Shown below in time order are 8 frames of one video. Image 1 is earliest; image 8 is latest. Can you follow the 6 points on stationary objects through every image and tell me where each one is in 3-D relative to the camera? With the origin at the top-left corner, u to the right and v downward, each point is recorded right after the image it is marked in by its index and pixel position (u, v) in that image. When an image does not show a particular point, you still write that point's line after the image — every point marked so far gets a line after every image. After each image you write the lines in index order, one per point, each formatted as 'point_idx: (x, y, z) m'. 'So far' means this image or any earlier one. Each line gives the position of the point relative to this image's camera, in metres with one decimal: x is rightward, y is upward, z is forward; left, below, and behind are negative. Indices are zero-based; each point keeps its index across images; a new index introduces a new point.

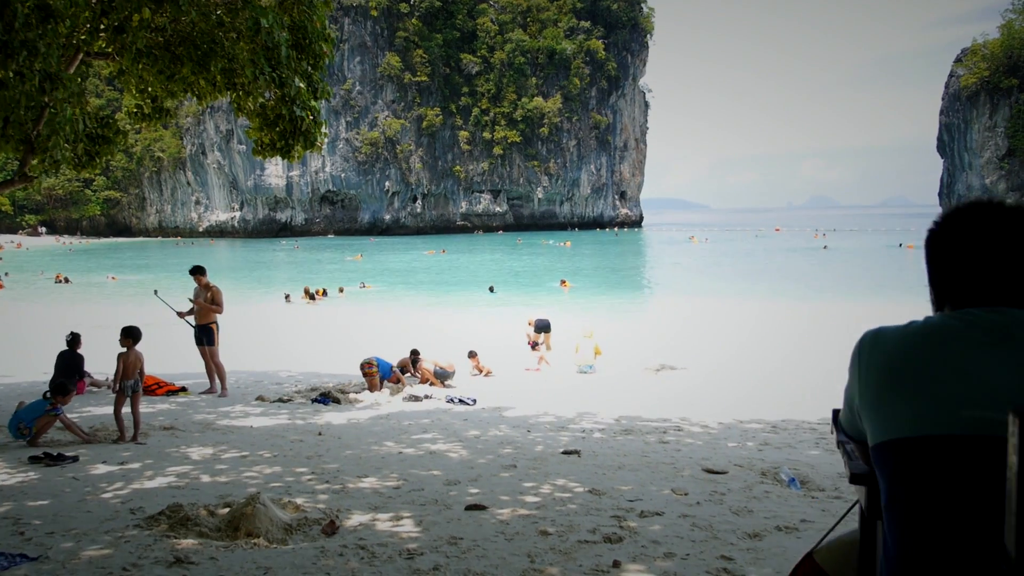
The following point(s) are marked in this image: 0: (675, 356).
0: (+2.4, -1.0, +12.6) m
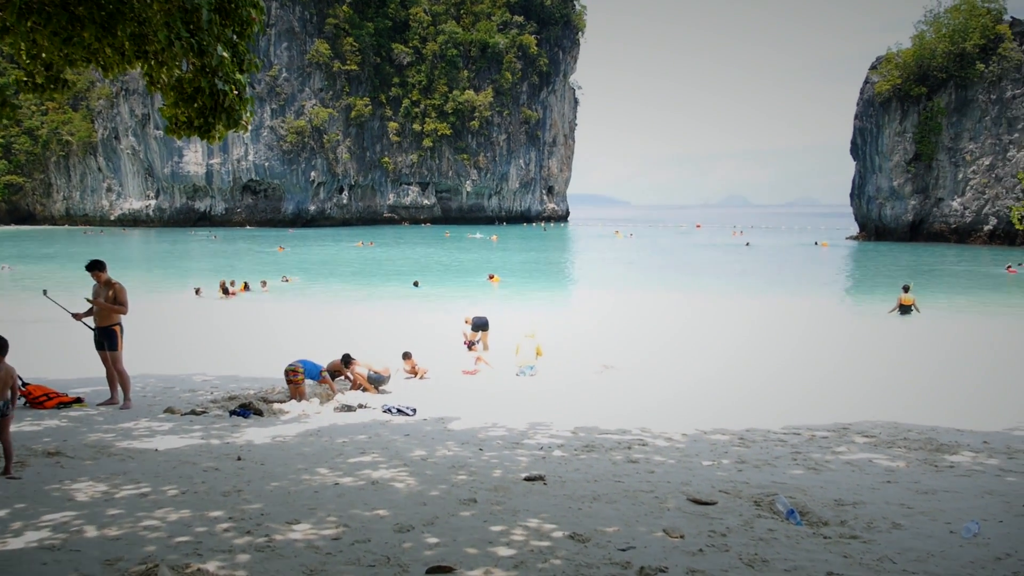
0: (+1.5, -1.0, +12.1) m
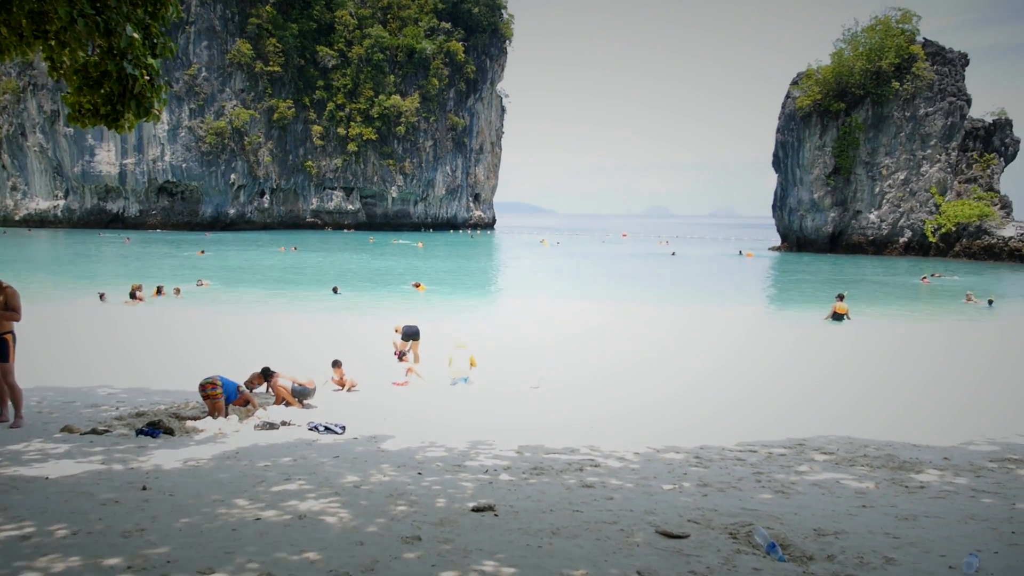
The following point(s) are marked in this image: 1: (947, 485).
0: (+0.6, -1.1, +11.7) m
1: (+2.4, -1.1, +4.7) m
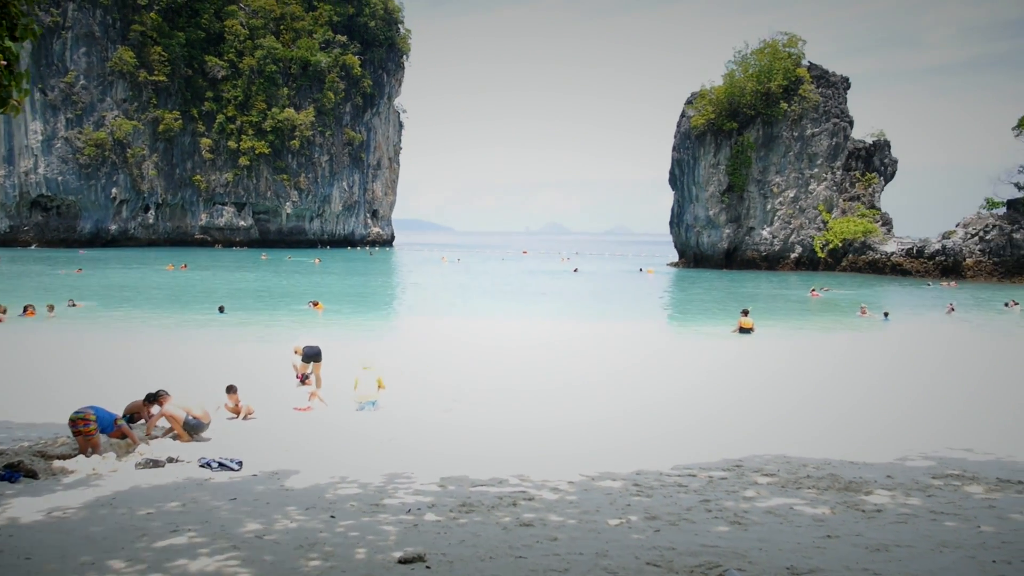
0: (-0.6, -1.3, +11.2) m
1: (+2.0, -1.1, +4.4) m
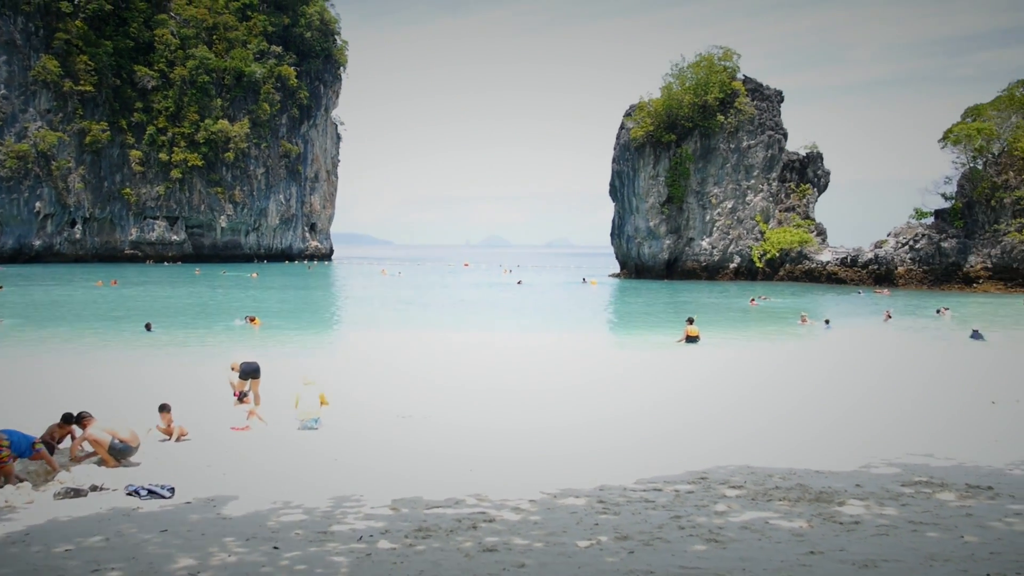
0: (-1.3, -1.4, +10.8) m
1: (+1.8, -1.1, +4.3) m
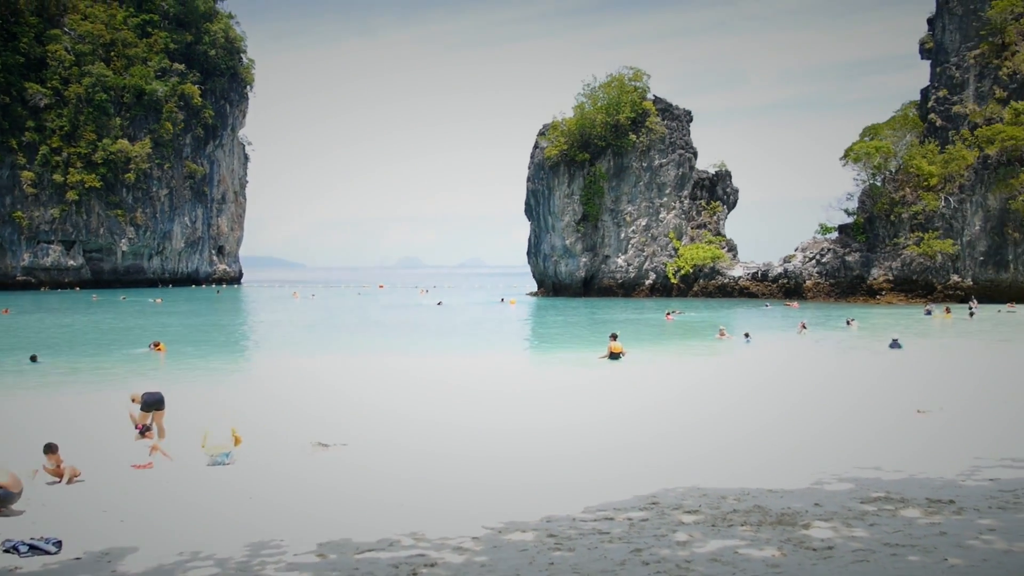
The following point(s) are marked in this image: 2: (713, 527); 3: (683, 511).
0: (-2.1, -1.7, +10.2) m
1: (+1.6, -1.2, +4.0) m
2: (+1.0, -1.2, +4.4) m
3: (+0.9, -1.3, +4.9) m
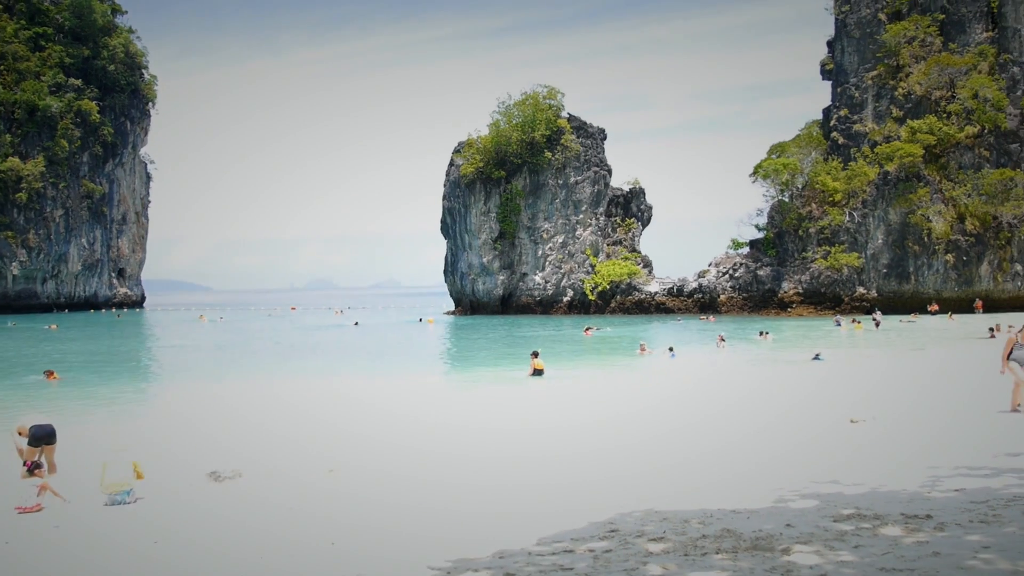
0: (-2.9, -1.9, +9.4) m
1: (+1.4, -1.2, +3.6) m
2: (+0.8, -1.2, +4.0) m
3: (+0.7, -1.3, +4.4) m
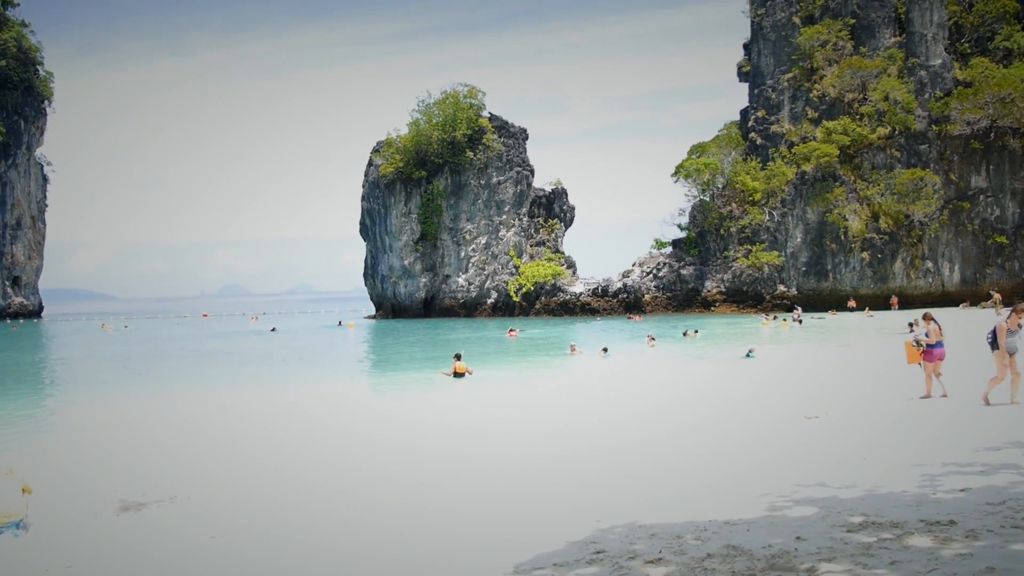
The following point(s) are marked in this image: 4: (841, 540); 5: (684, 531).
0: (-3.5, -1.8, +8.4) m
1: (+1.3, -1.1, +3.0) m
2: (+0.7, -1.2, +3.4) m
3: (+0.6, -1.2, +3.8) m
4: (+1.5, -1.1, +3.9) m
5: (+0.9, -1.2, +4.4) m
